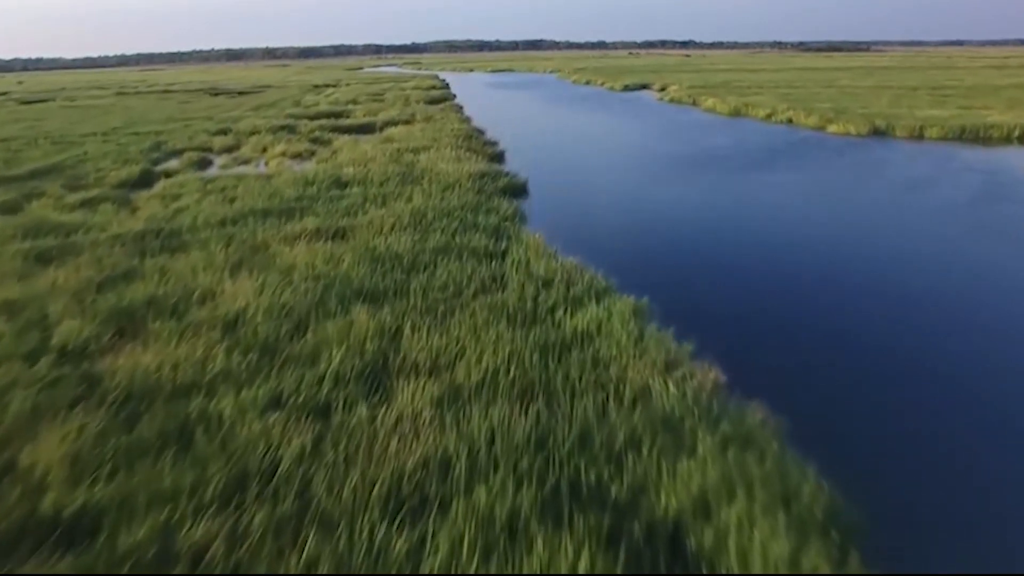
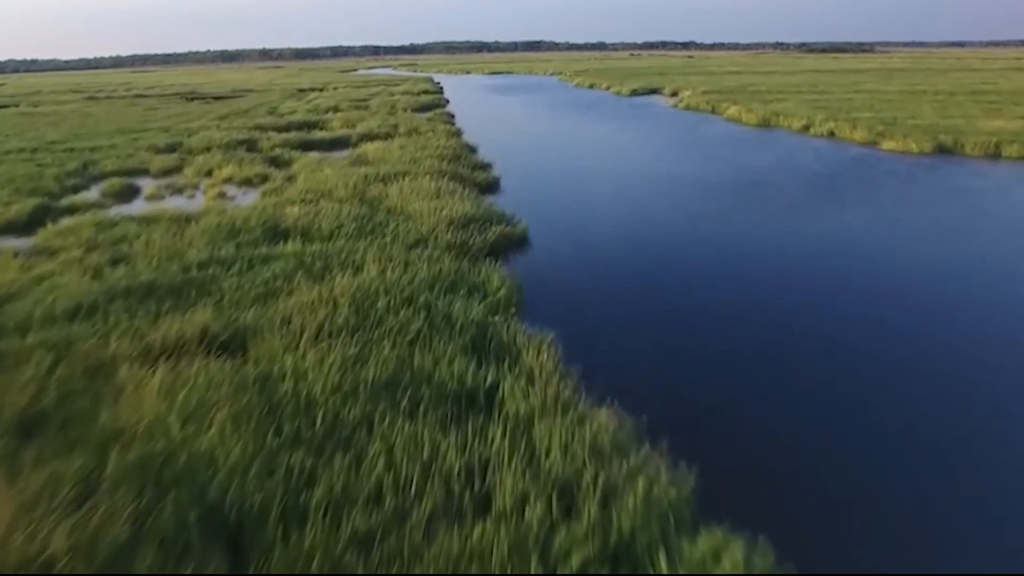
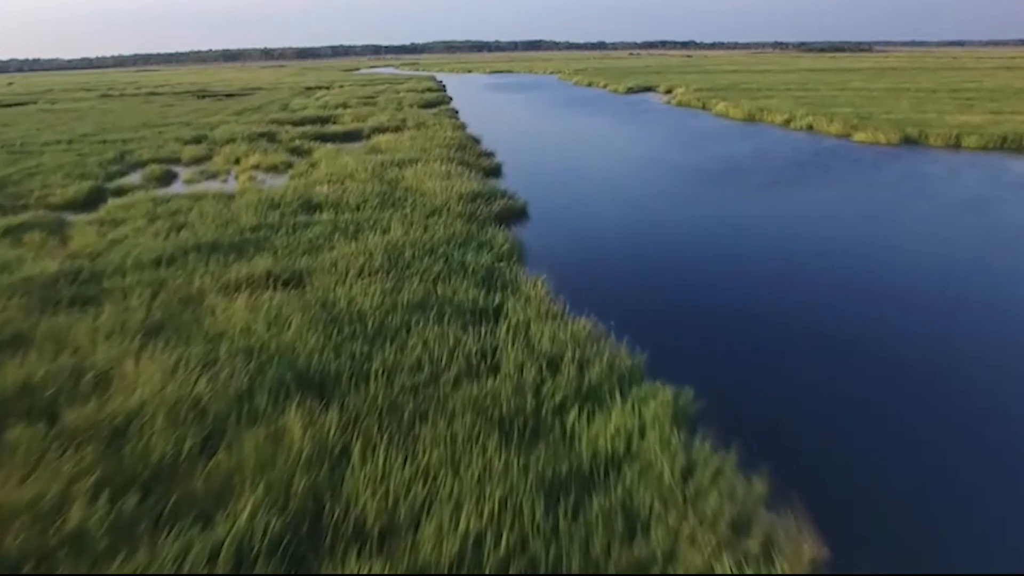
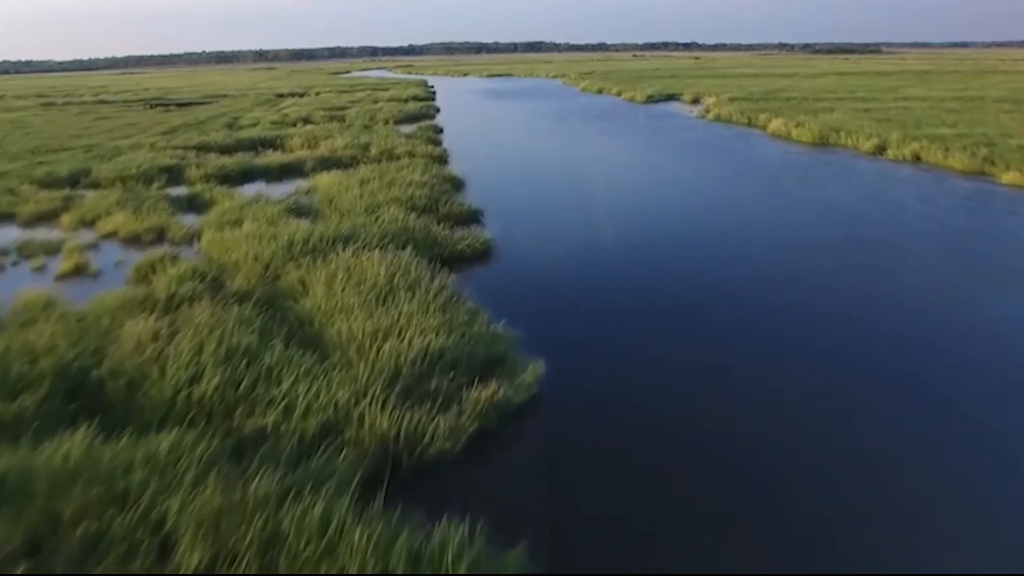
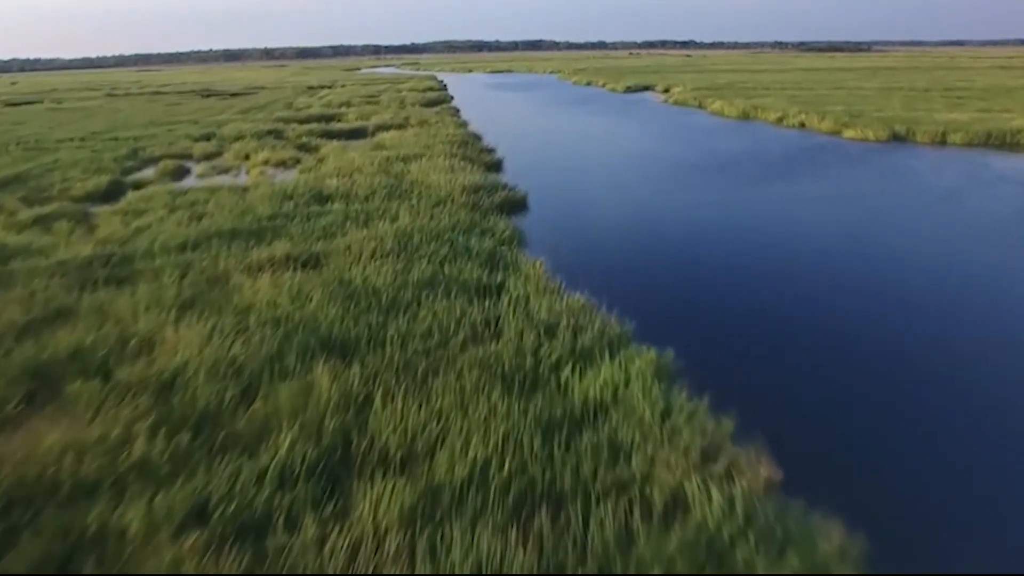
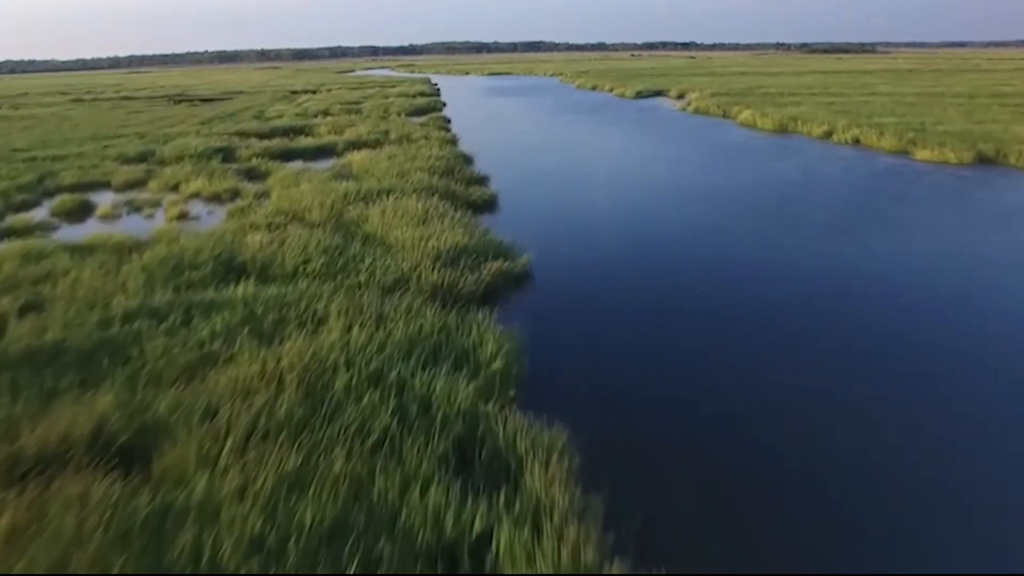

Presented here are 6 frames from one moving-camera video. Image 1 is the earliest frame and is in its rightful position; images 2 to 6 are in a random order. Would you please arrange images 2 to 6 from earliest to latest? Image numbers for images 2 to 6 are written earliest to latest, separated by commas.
5, 3, 2, 6, 4
